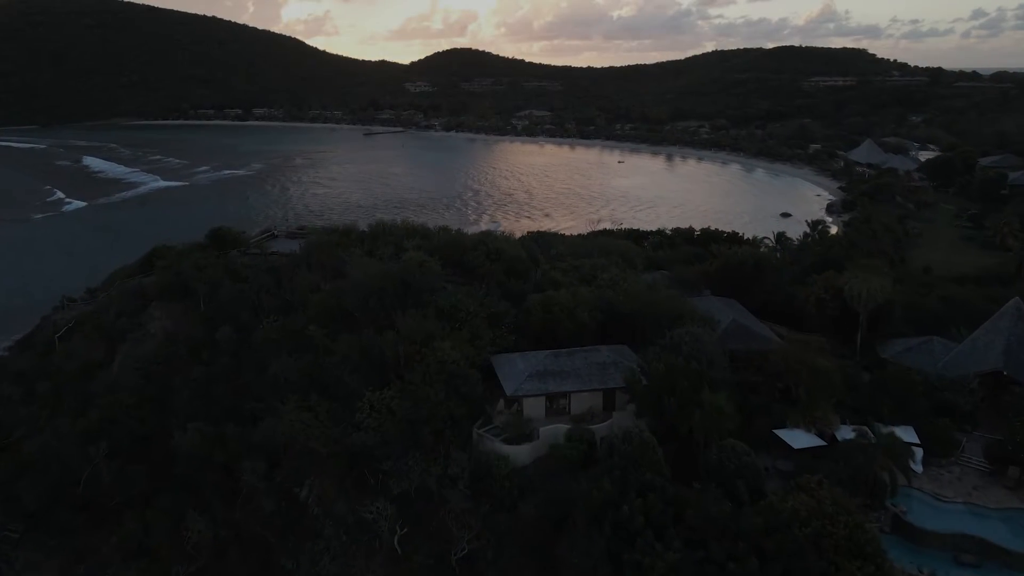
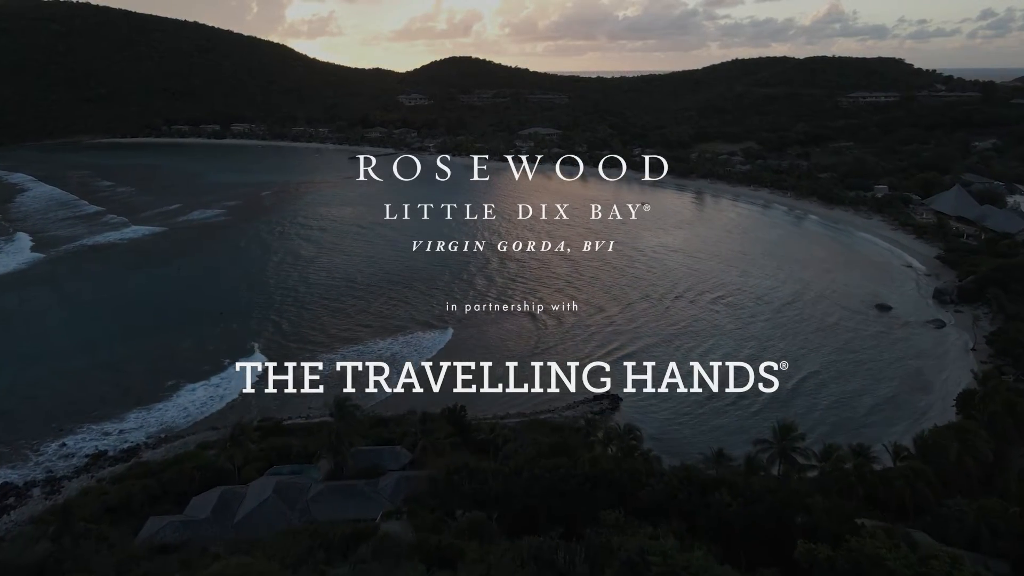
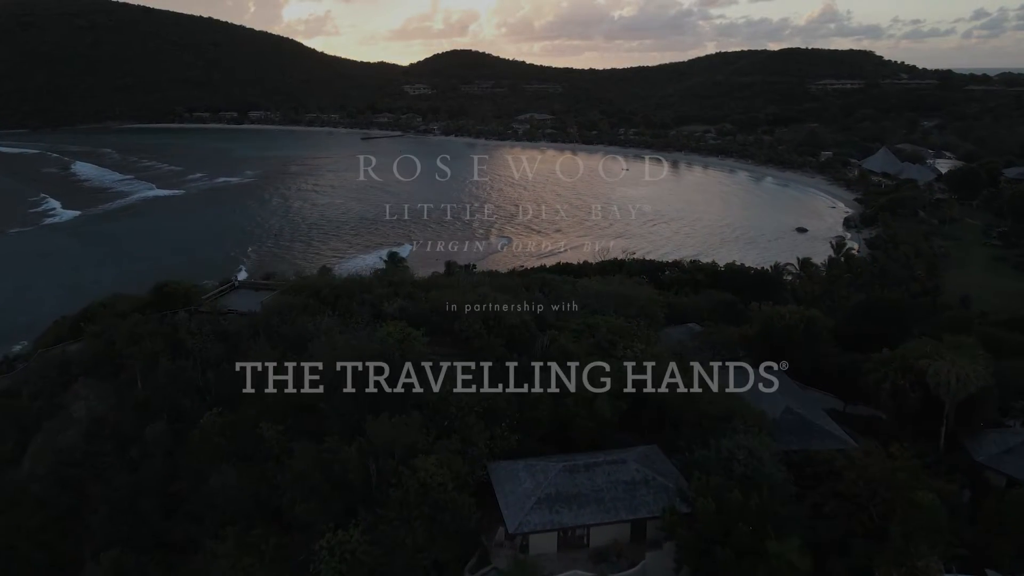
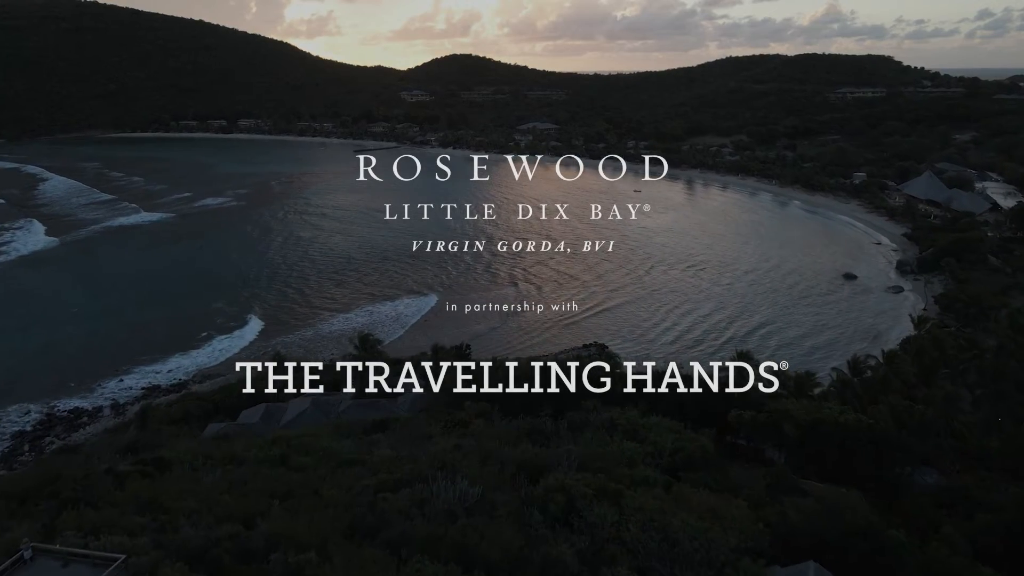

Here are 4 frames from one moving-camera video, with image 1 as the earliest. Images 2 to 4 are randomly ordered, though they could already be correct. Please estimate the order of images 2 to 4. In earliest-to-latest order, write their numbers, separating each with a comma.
3, 4, 2
